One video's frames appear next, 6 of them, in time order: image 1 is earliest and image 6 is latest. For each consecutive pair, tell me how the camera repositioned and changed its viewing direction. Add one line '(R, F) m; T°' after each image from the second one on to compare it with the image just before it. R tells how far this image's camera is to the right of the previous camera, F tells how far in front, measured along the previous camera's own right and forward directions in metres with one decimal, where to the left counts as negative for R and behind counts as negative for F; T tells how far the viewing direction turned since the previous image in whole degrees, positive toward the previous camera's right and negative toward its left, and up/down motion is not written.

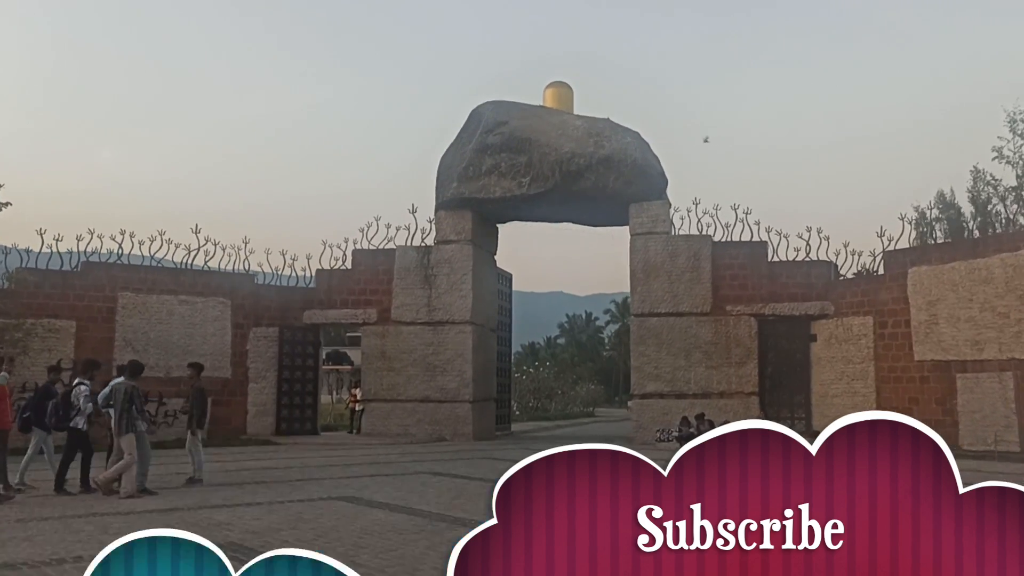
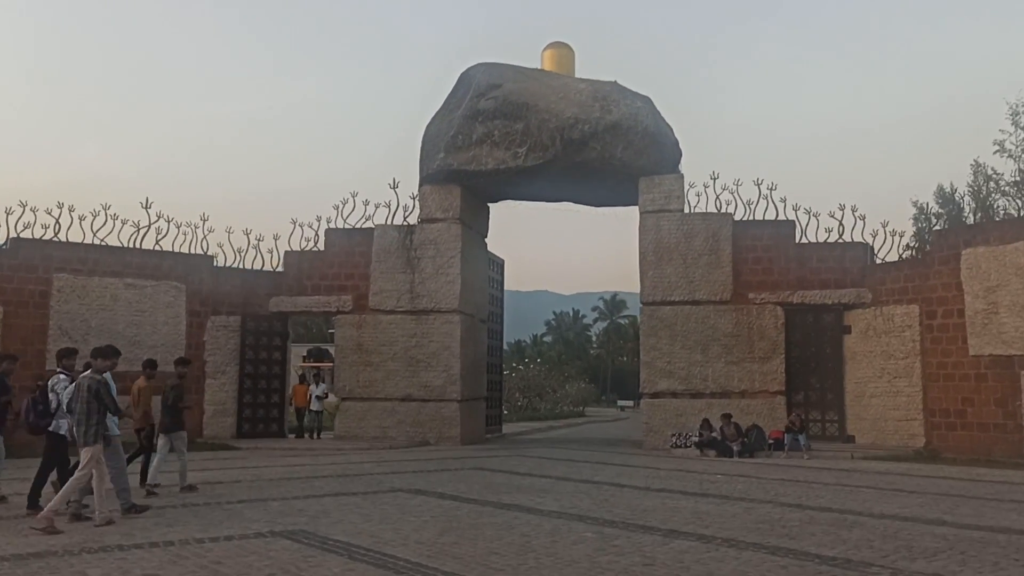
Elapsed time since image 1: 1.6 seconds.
(-0.1, +2.0) m; +1°
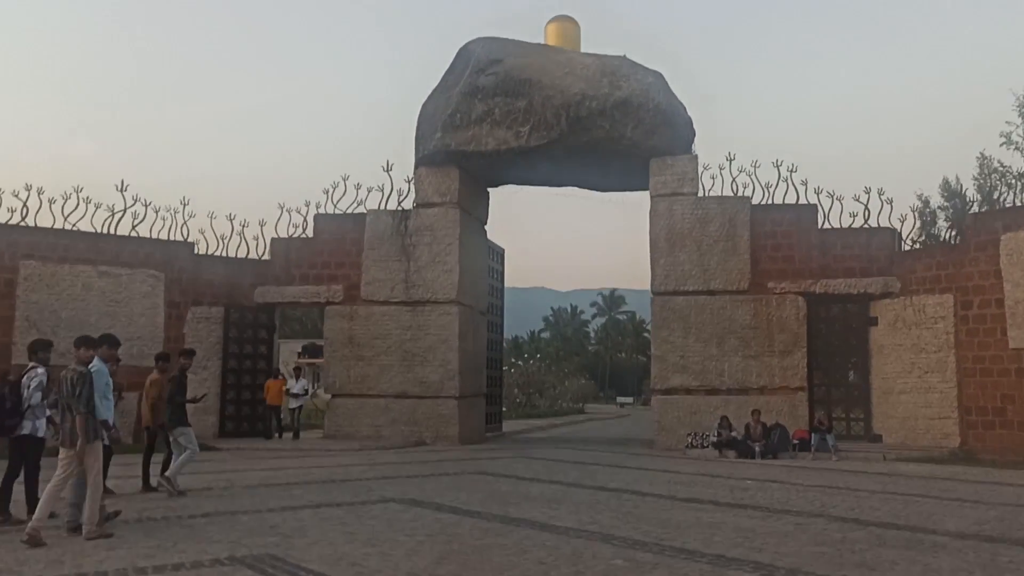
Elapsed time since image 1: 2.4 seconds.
(-0.1, +1.0) m; 0°
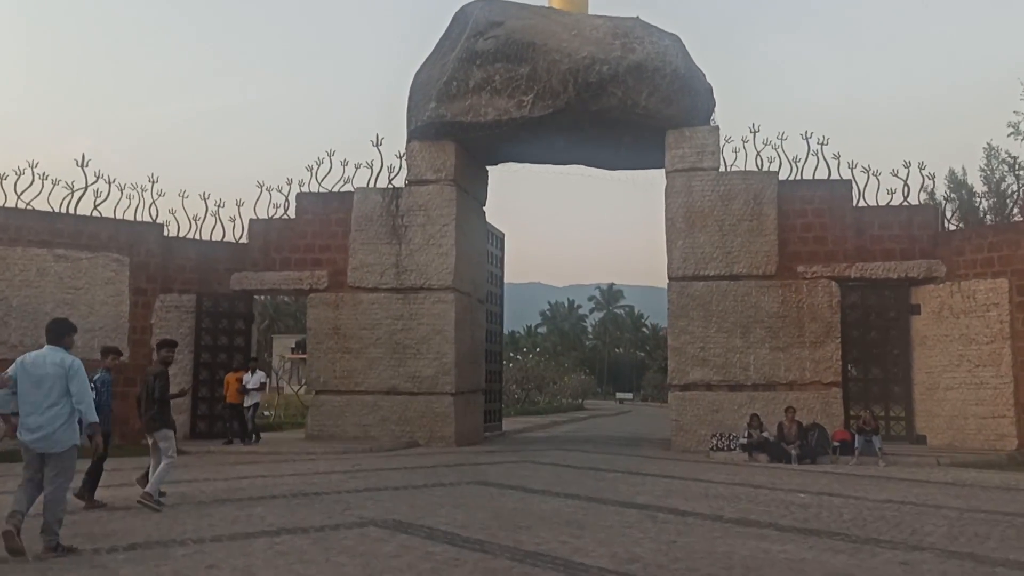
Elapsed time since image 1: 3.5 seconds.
(-0.1, +1.4) m; 0°
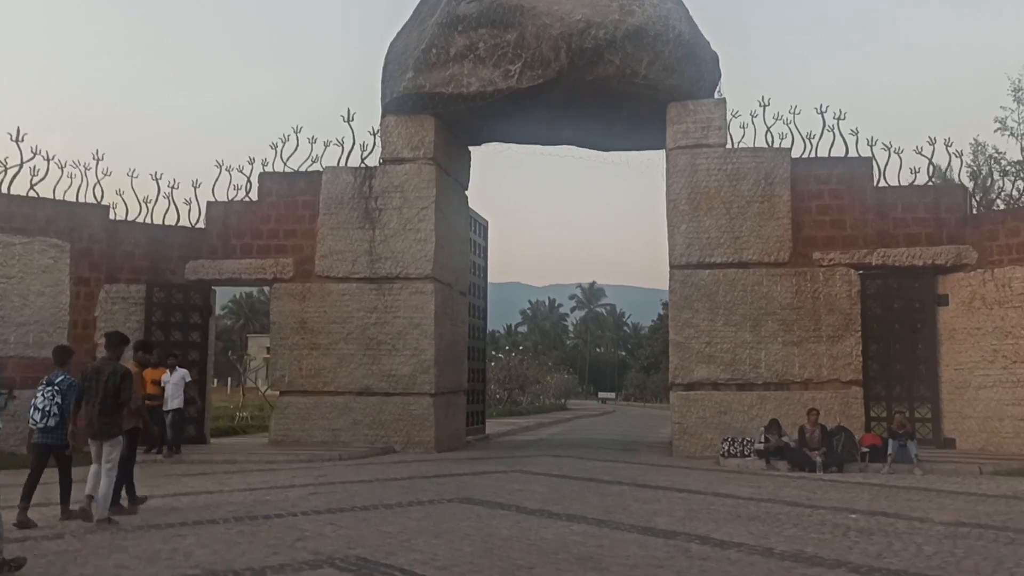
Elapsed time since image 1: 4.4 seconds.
(-0.1, +1.2) m; +1°
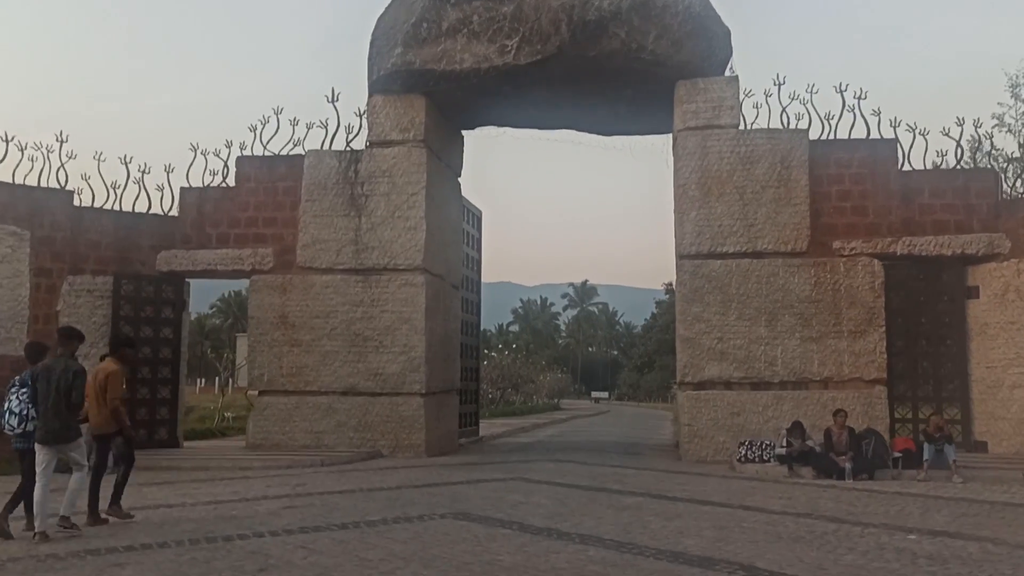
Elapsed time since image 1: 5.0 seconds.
(-0.1, +0.8) m; +1°
